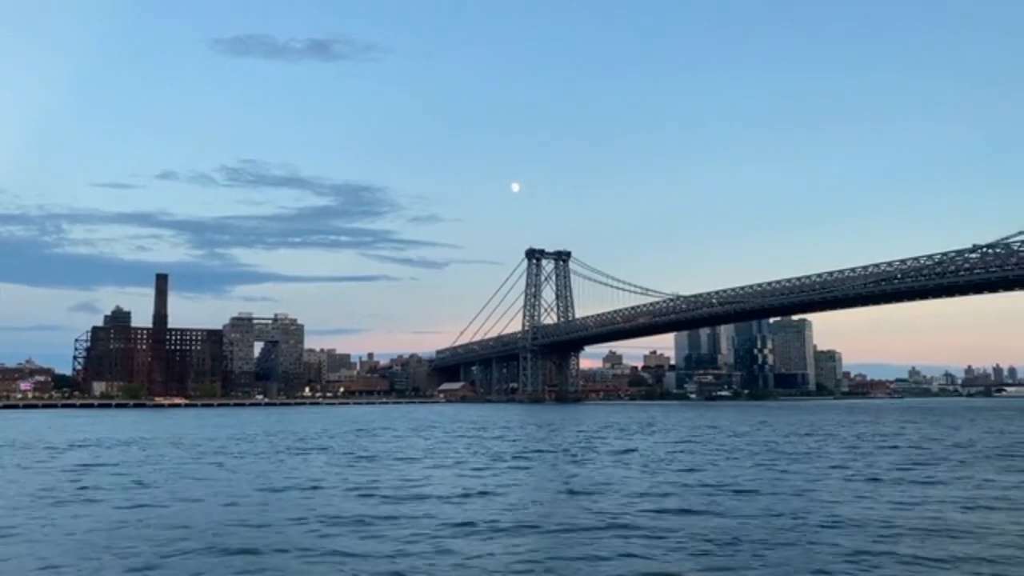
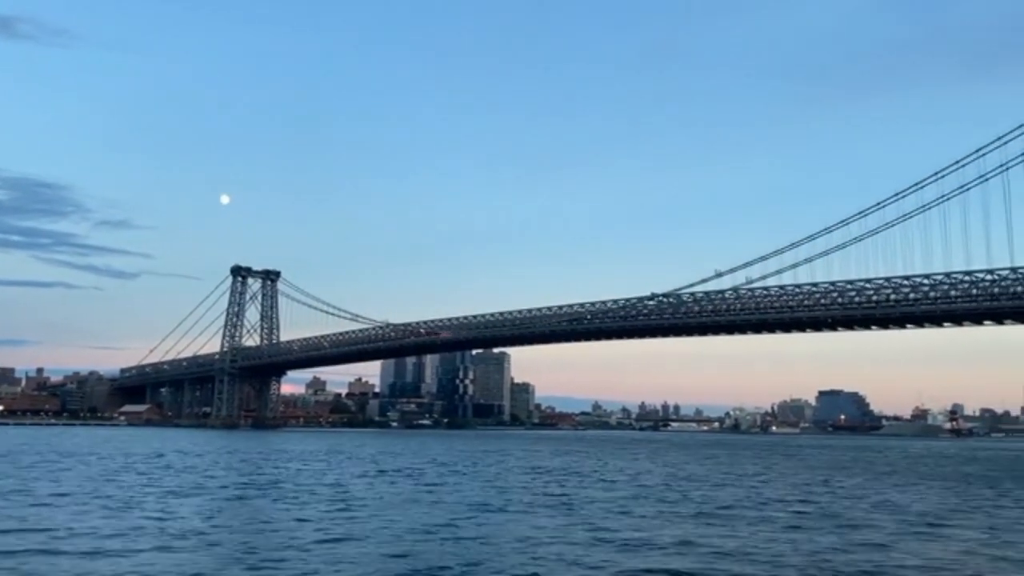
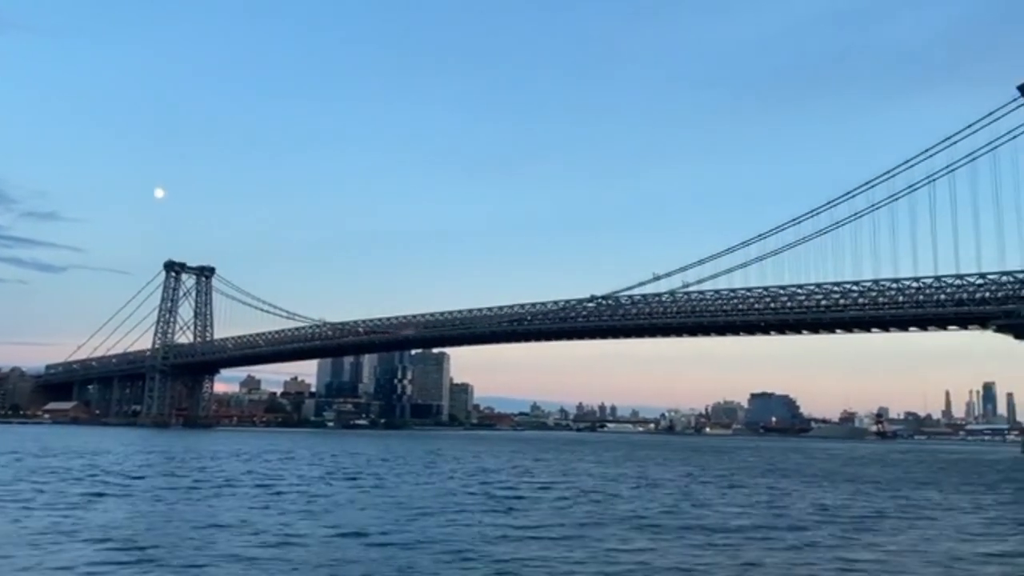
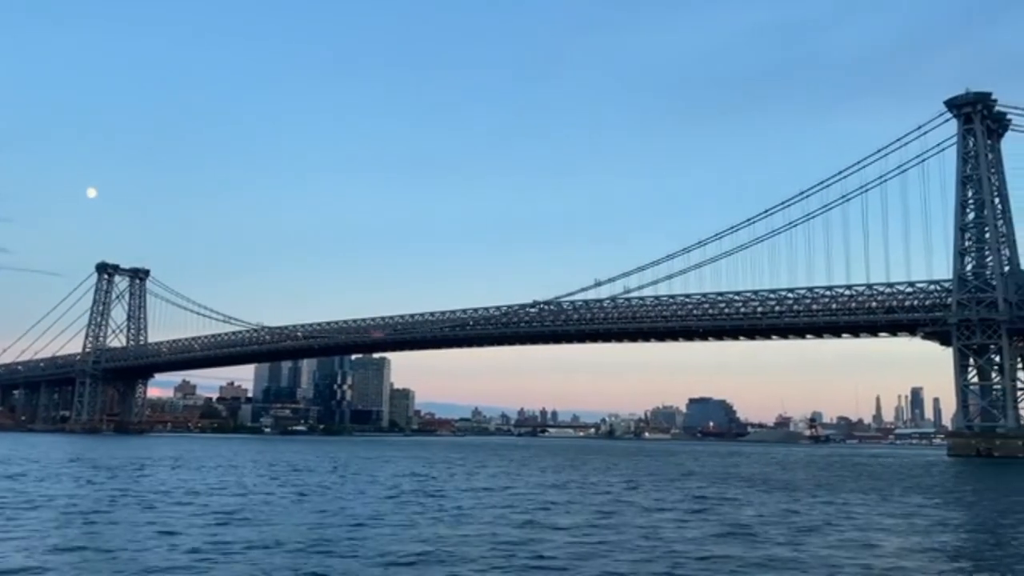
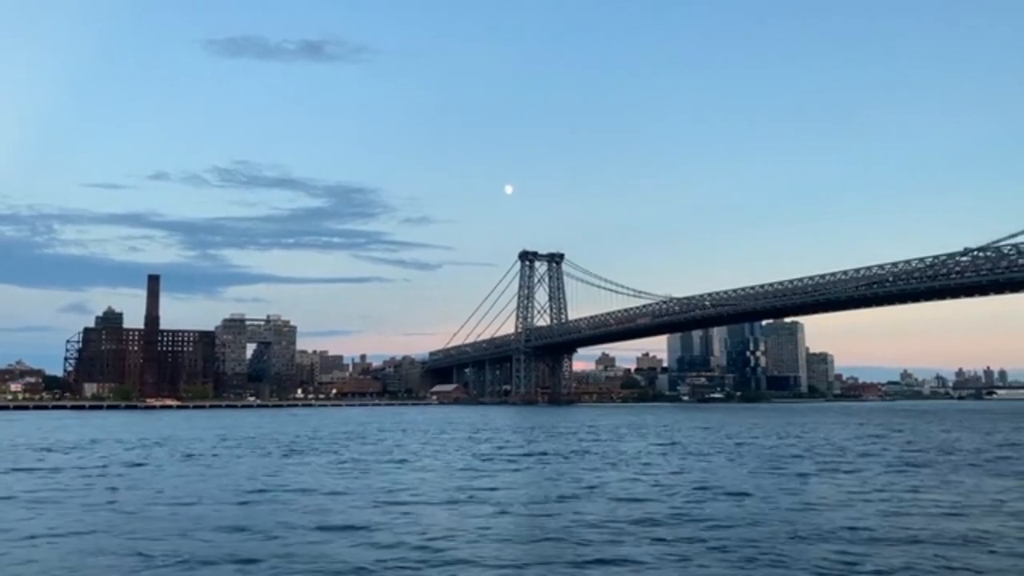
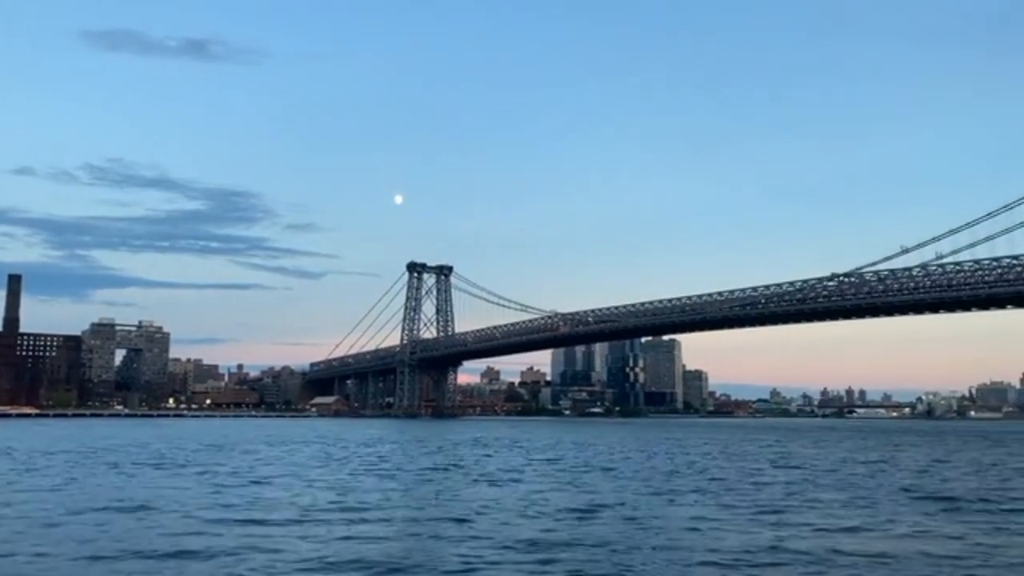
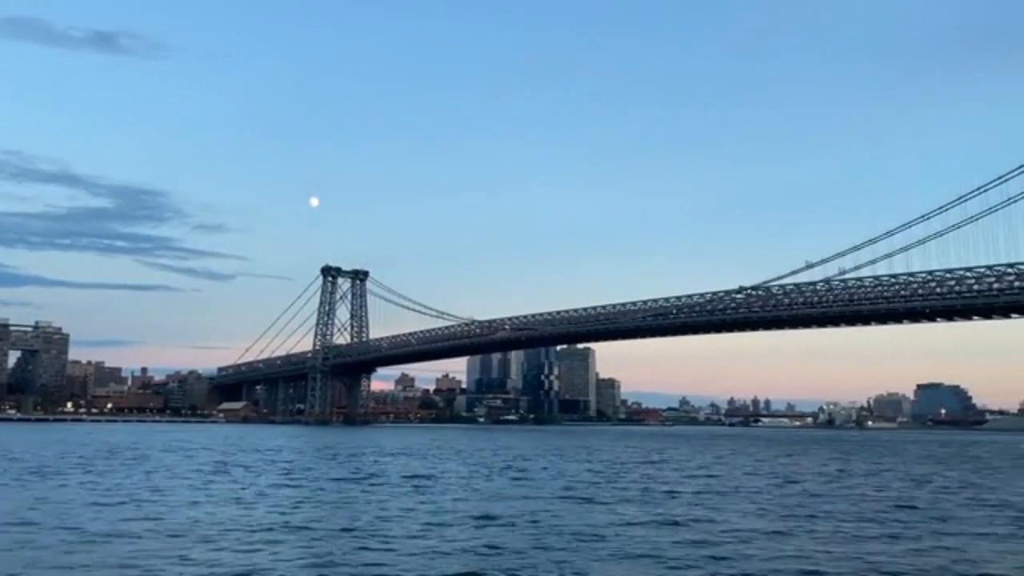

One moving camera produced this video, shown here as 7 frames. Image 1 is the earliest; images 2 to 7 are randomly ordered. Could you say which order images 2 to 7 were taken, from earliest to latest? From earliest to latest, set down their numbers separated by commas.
5, 6, 7, 2, 3, 4
